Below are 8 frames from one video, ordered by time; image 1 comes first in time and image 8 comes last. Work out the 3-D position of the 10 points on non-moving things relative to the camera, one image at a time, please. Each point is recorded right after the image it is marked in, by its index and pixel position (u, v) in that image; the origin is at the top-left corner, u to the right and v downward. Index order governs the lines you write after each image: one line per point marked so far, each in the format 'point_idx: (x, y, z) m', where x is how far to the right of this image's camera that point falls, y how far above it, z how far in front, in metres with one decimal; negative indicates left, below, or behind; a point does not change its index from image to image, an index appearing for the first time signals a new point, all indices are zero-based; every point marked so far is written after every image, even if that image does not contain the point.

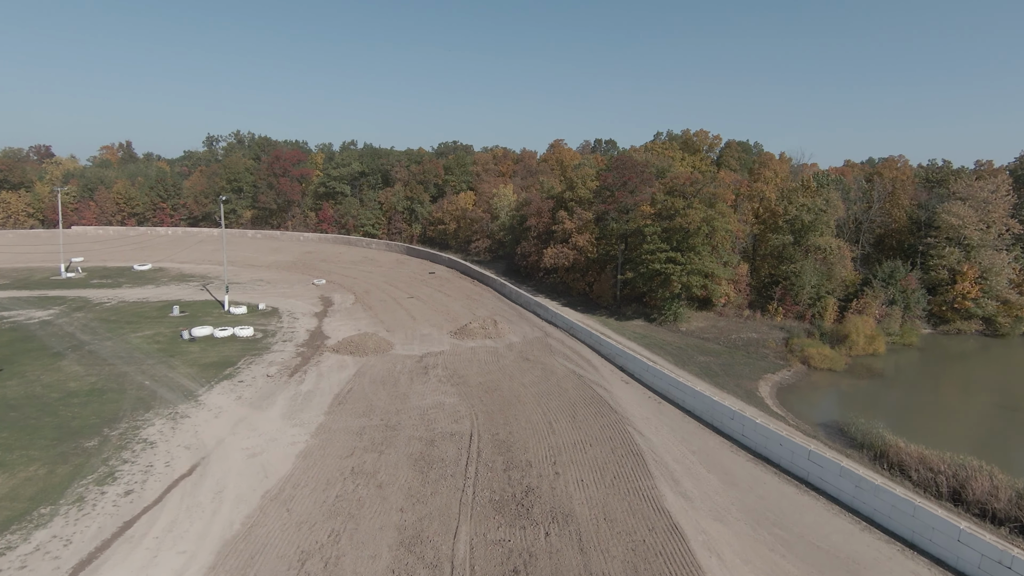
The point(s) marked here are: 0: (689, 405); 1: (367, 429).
0: (+5.1, -3.4, +16.5) m
1: (-3.8, -3.7, +15.2) m
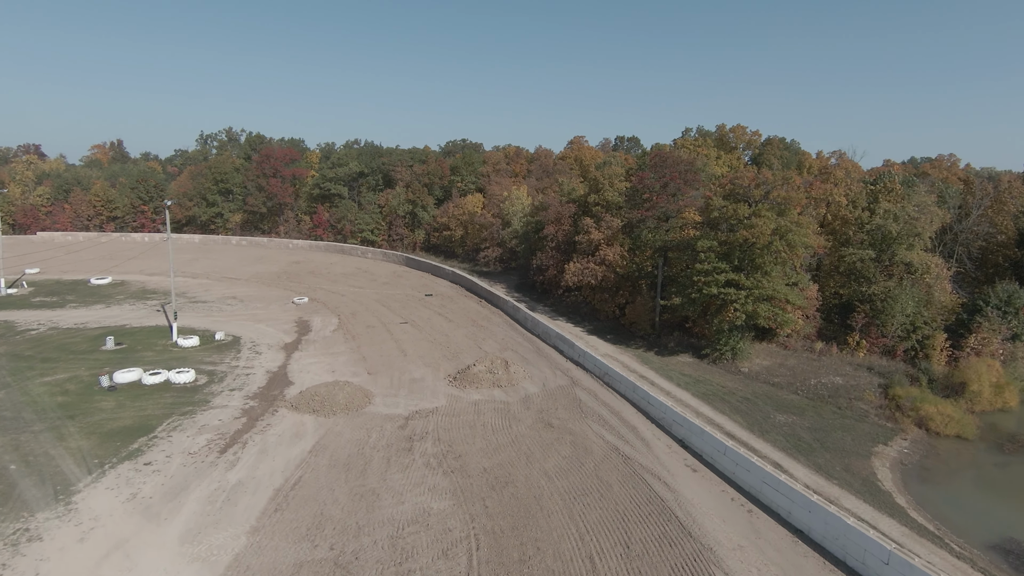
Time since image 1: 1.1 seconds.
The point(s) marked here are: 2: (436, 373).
0: (+5.5, -4.5, +10.9) m
1: (-3.5, -4.7, +9.7) m
2: (-2.6, -2.9, +19.5) m
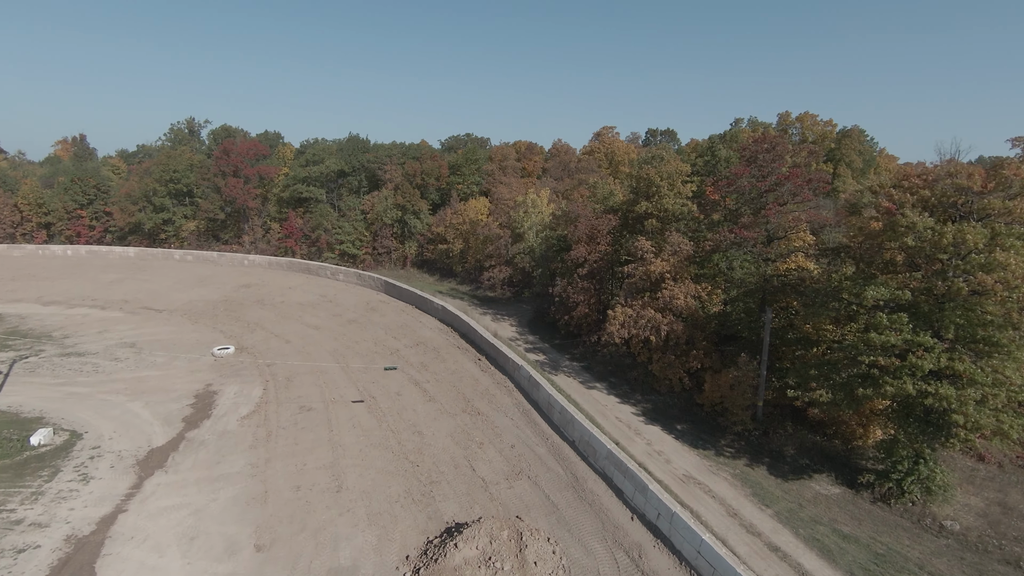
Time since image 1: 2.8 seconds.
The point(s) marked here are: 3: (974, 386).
0: (+5.6, -6.2, +1.3) m
1: (-3.3, -6.4, +0.3) m
2: (-2.3, -4.6, +10.1) m
3: (+8.7, -1.8, +11.0) m
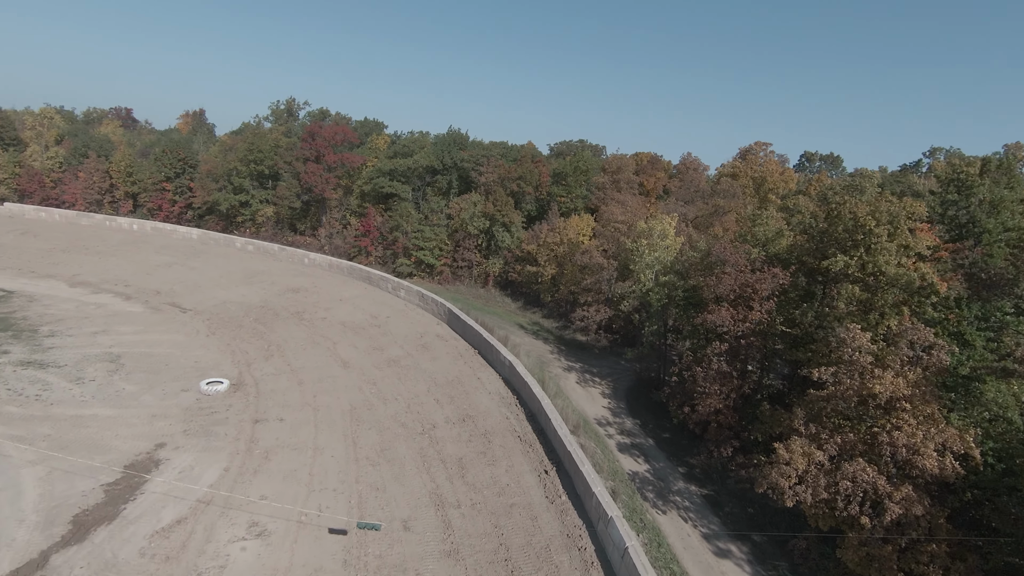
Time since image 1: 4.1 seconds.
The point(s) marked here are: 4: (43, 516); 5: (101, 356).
0: (+3.9, -8.1, -6.5) m
1: (-5.1, -7.2, -6.1) m
2: (-2.2, -5.8, +3.5) m
3: (+9.1, -4.4, +2.5) m
4: (-8.3, -4.0, +10.3) m
5: (-12.6, -2.1, +17.5) m
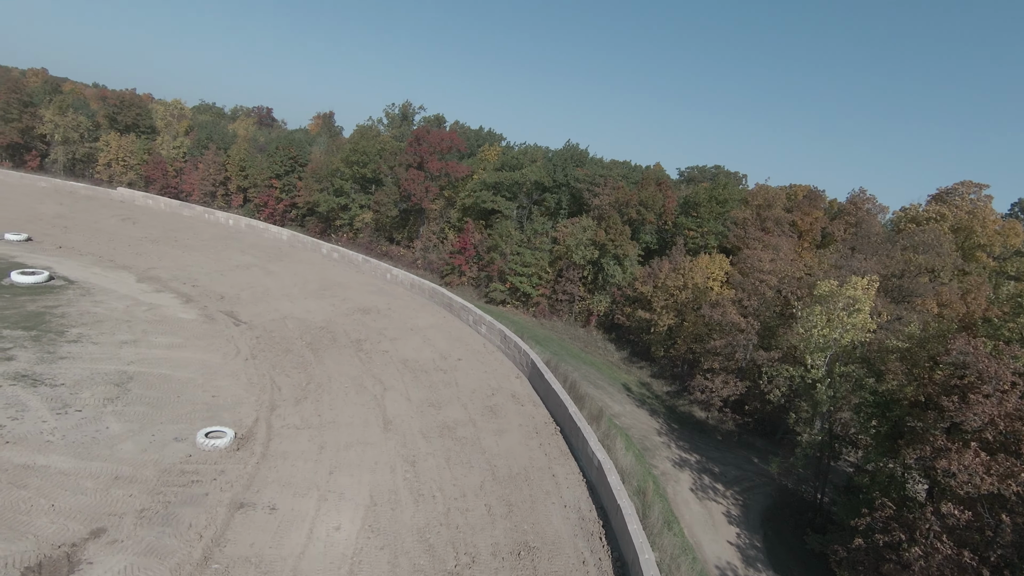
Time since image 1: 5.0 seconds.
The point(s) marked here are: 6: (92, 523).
0: (+0.6, -9.0, -12.1) m
1: (-8.0, -7.1, -10.0) m
2: (-3.2, -6.4, -1.1) m
3: (+7.7, -6.2, -4.2) m
4: (-7.7, -4.3, +6.8) m
5: (-10.3, -2.2, +14.7) m
6: (-7.0, -3.9, +9.7) m
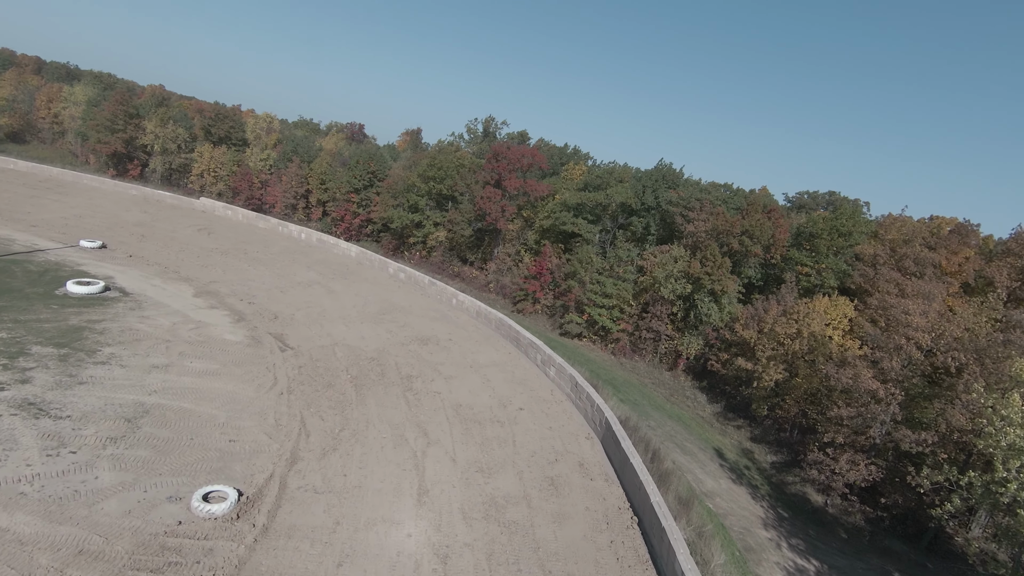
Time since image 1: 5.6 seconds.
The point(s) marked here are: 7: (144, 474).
0: (-2.2, -9.0, -15.2) m
1: (-10.2, -6.8, -11.8) m
2: (-4.3, -6.7, -3.7) m
3: (+6.2, -6.9, -8.3) m
4: (-7.5, -4.6, +4.9) m
5: (-8.8, -2.7, +13.1) m
6: (-6.3, -4.4, +7.6) m
7: (-7.1, -3.6, +11.1) m
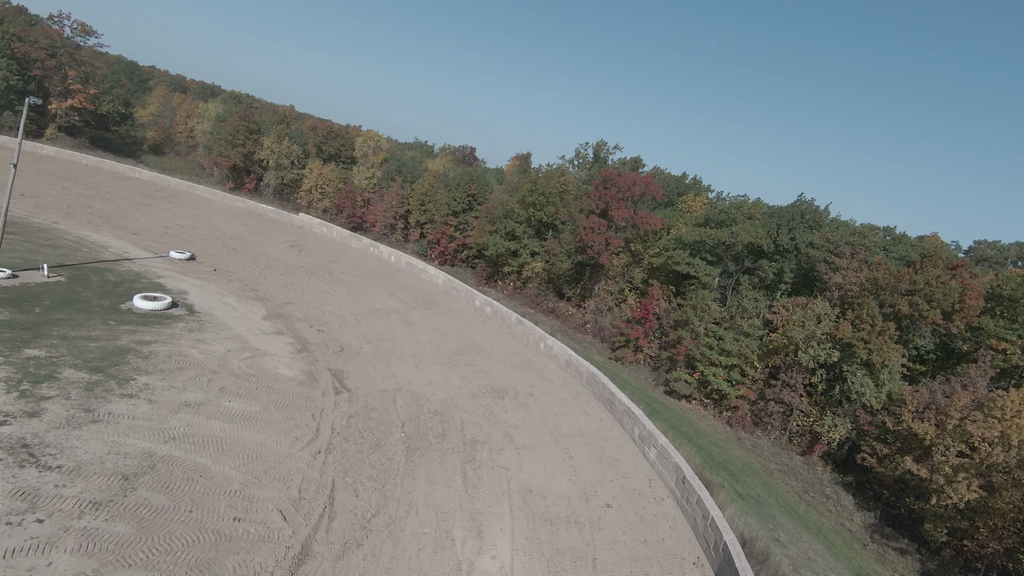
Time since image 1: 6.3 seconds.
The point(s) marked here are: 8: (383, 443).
0: (-6.3, -8.5, -18.3) m
1: (-13.4, -5.9, -13.4) m
2: (-6.1, -6.7, -6.5) m
3: (+3.3, -7.4, -12.9) m
4: (-7.6, -4.8, +2.6) m
5: (-7.3, -3.3, +11.0) m
6: (-6.0, -4.8, +5.1) m
7: (-6.0, -4.1, +8.7) m
8: (-3.1, -3.8, +14.1) m
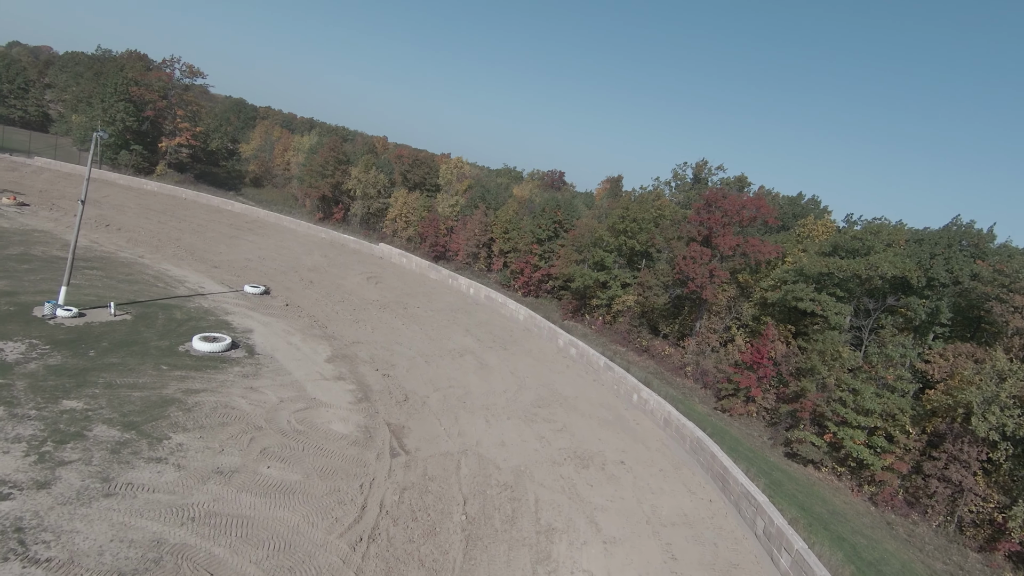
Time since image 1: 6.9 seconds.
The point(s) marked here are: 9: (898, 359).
0: (-9.6, -8.2, -20.1) m
1: (-15.9, -5.8, -14.0) m
2: (-7.6, -6.8, -8.4) m
3: (+0.7, -7.3, -16.2) m
4: (-7.7, -5.4, +0.9) m
5: (-6.1, -4.2, +9.2) m
6: (-5.7, -5.5, +3.1) m
7: (-5.1, -4.9, +6.7) m
8: (-1.4, -4.8, +11.6) m
9: (+13.2, -2.5, +19.7) m
